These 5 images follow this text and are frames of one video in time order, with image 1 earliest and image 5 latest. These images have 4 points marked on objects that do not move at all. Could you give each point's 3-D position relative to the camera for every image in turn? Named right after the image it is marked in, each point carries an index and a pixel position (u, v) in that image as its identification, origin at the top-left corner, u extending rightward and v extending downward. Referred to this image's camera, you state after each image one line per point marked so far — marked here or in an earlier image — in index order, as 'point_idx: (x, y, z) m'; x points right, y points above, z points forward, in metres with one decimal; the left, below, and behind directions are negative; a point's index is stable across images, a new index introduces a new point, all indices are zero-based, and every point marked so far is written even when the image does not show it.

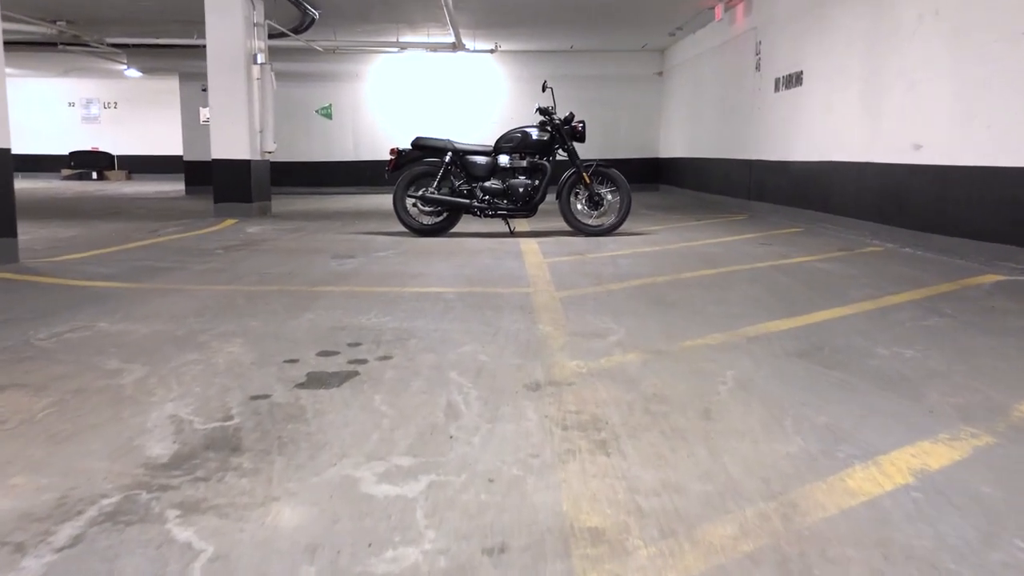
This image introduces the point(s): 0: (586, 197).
0: (+0.7, +0.9, +7.9) m
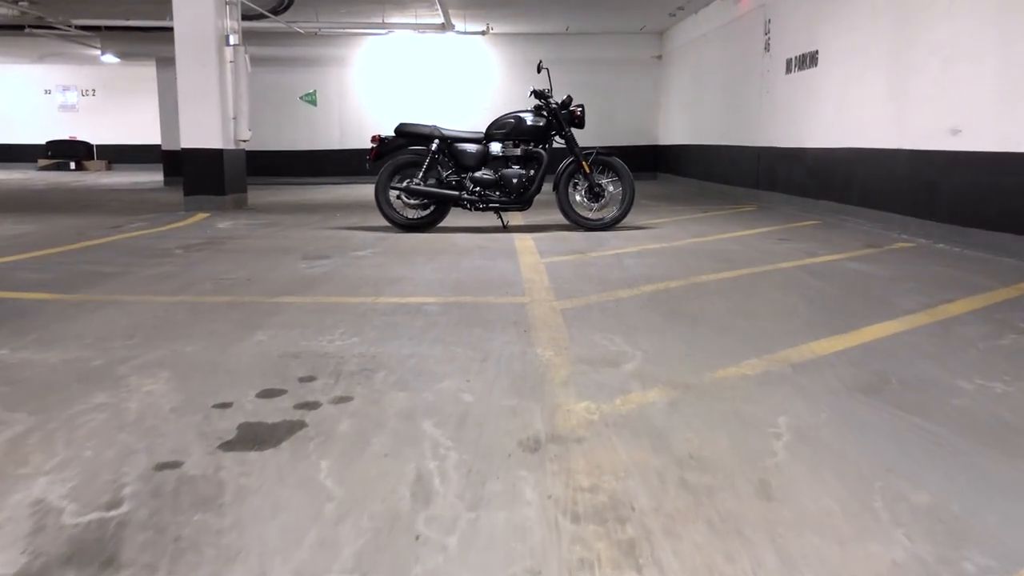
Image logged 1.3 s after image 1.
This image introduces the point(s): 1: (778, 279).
0: (+0.7, +0.9, +7.3) m
1: (+1.5, 0.0, +4.5) m
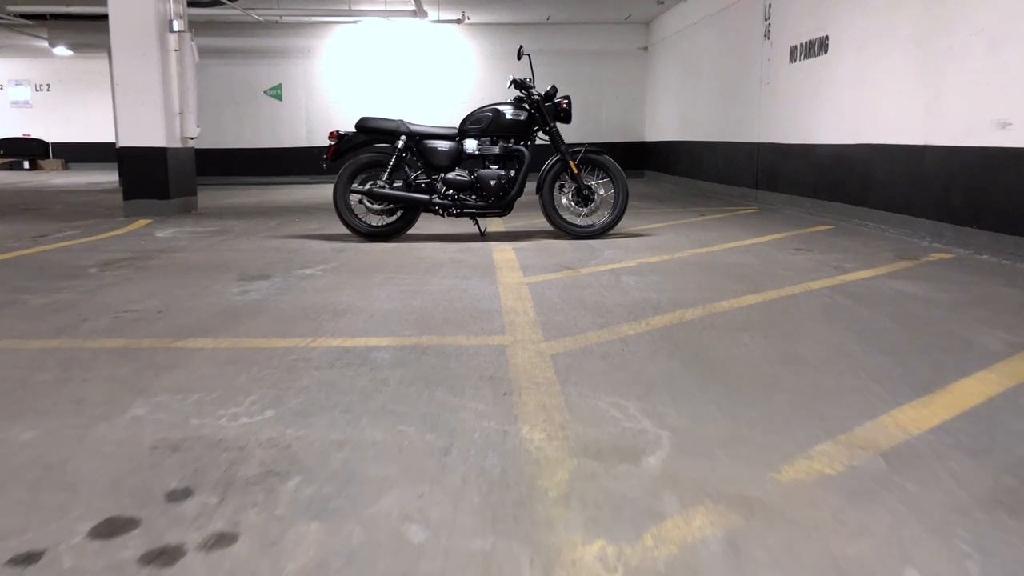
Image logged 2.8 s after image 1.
0: (+0.5, +0.8, +6.4) m
1: (+1.4, -0.1, +3.7) m
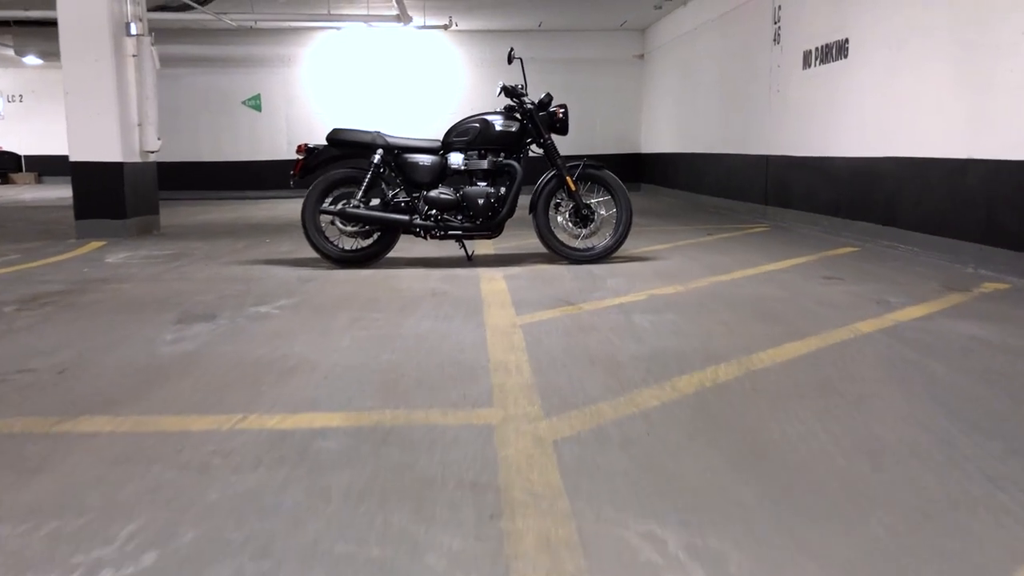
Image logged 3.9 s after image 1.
0: (+0.4, +0.6, +5.7) m
1: (+1.4, -0.3, +3.0) m
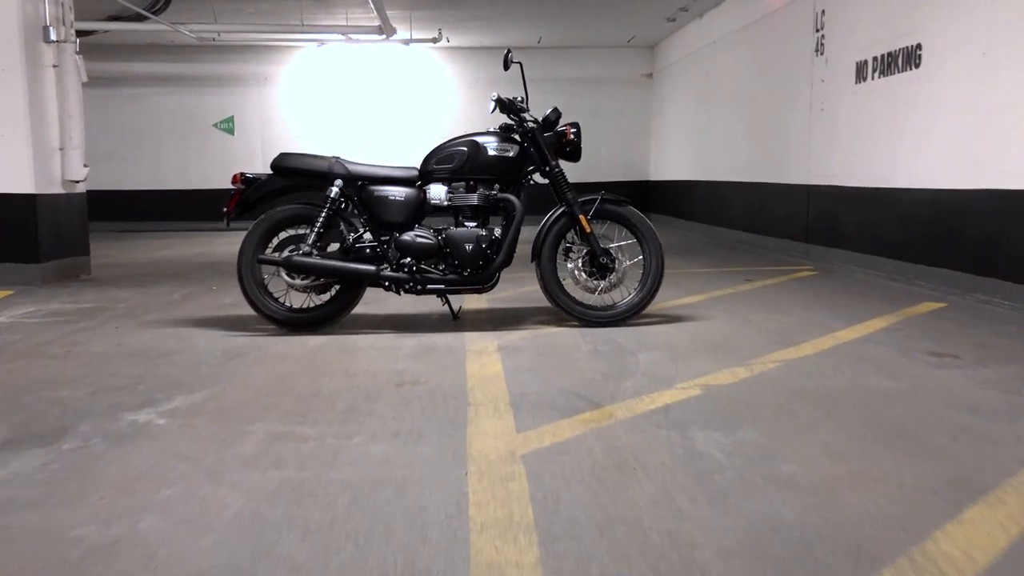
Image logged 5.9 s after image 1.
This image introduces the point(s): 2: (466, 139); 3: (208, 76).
0: (+0.4, +0.2, +4.4) m
1: (+1.4, -0.6, +1.7) m
2: (-0.2, +0.8, +4.4) m
3: (-4.6, +3.2, +12.0) m
